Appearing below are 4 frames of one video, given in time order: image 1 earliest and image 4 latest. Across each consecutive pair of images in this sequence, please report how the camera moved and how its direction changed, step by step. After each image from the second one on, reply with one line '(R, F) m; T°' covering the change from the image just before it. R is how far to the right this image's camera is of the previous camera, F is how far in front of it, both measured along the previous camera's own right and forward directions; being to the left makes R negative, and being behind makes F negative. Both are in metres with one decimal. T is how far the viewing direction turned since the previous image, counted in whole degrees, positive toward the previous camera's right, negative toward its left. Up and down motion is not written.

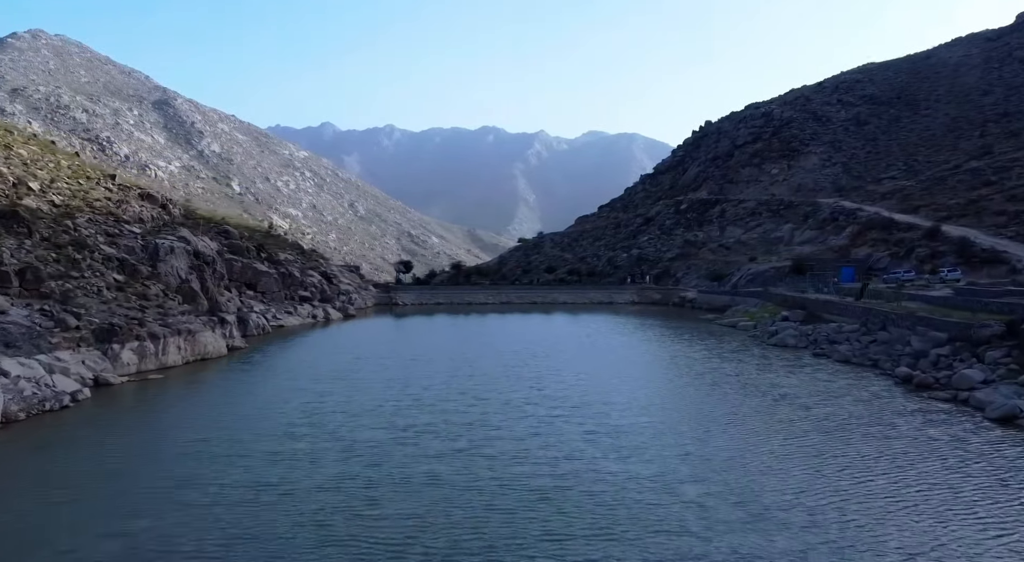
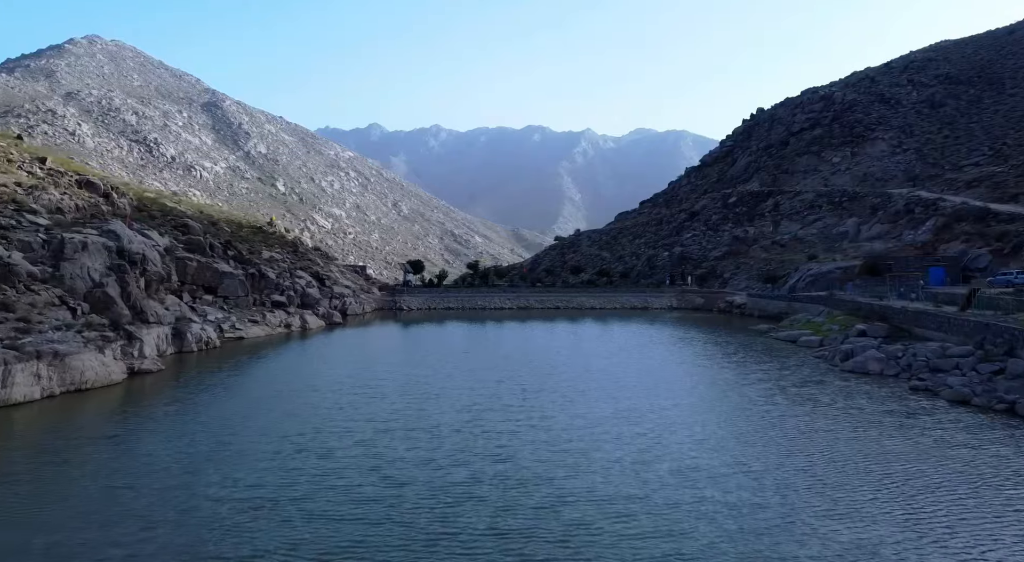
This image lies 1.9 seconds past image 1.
(+2.9, +12.8) m; -3°
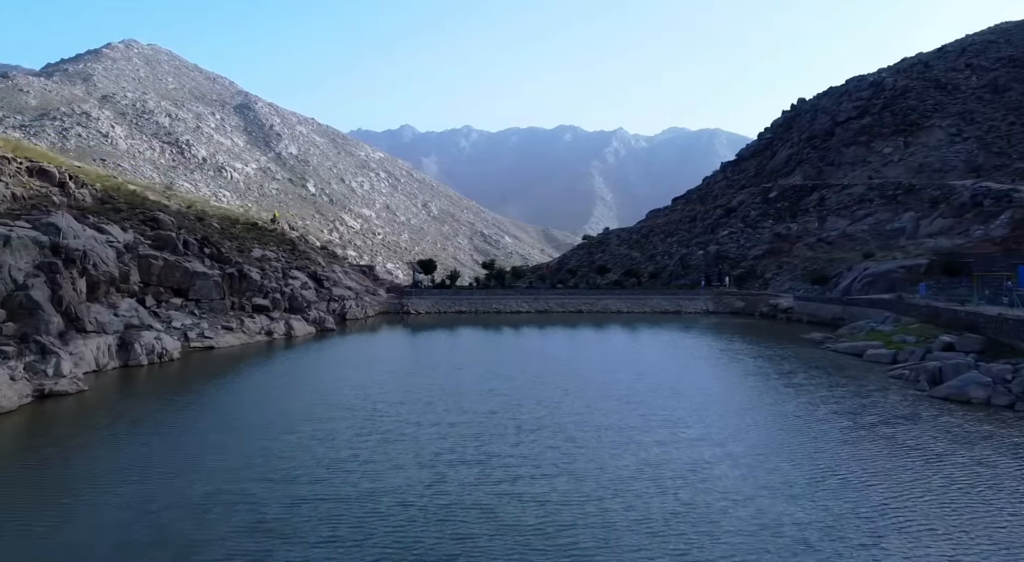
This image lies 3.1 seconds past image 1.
(+1.3, +8.4) m; -2°
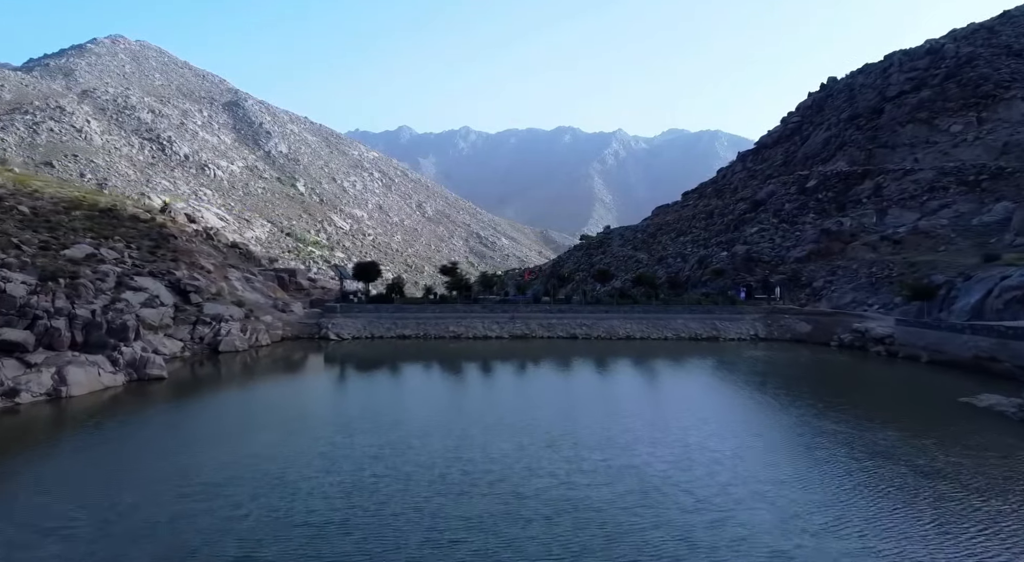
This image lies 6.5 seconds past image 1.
(+2.4, +25.0) m; 0°
